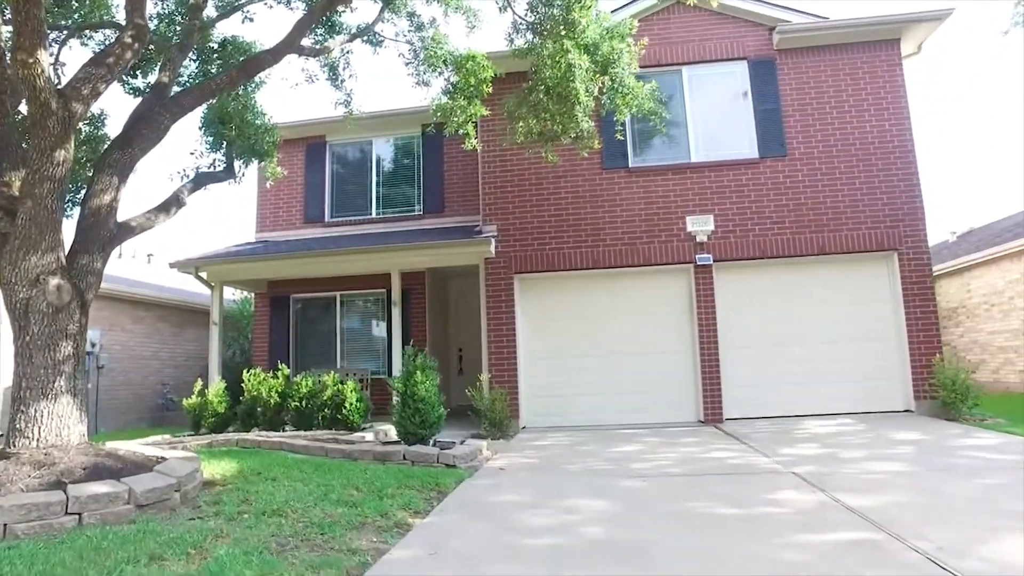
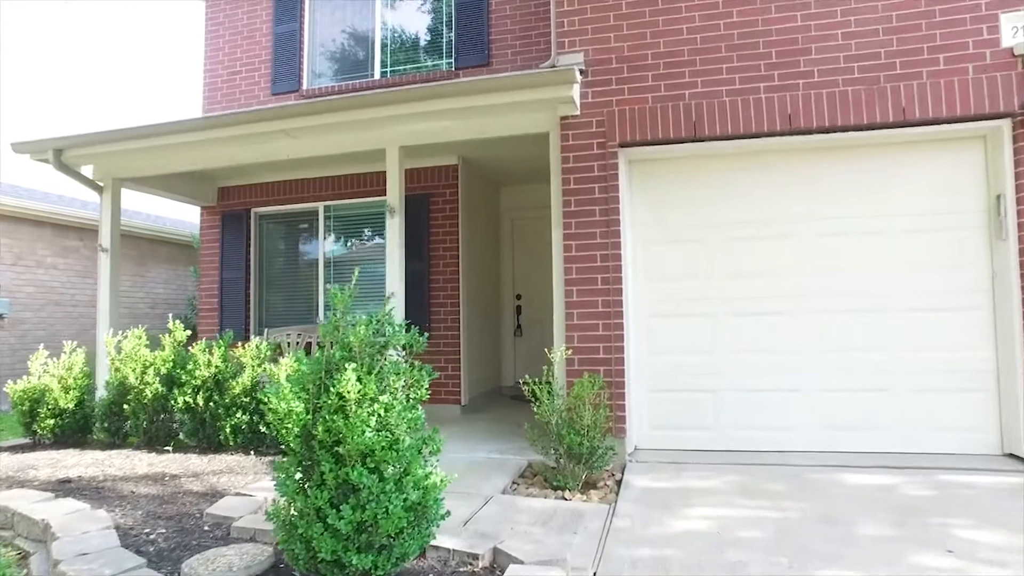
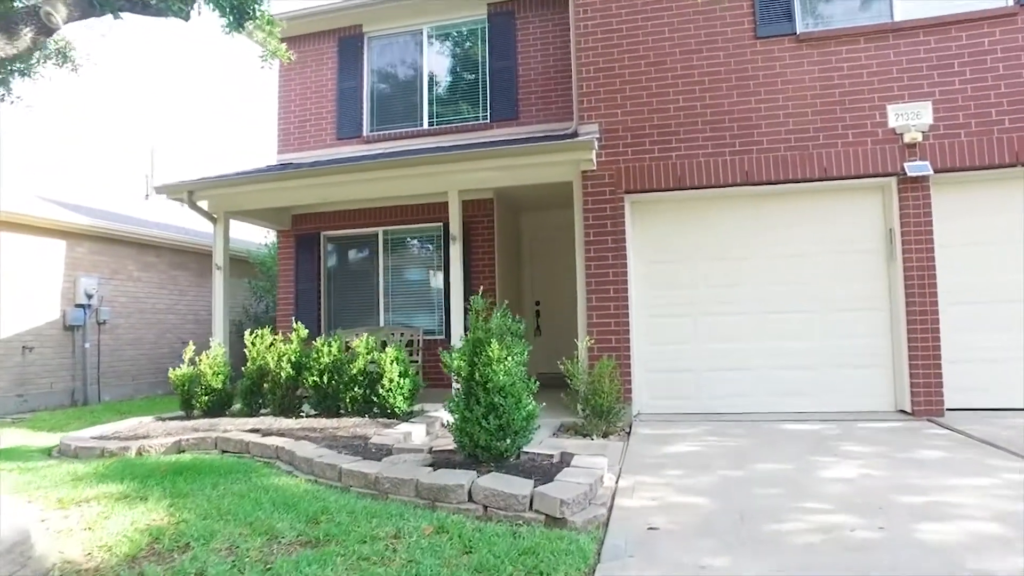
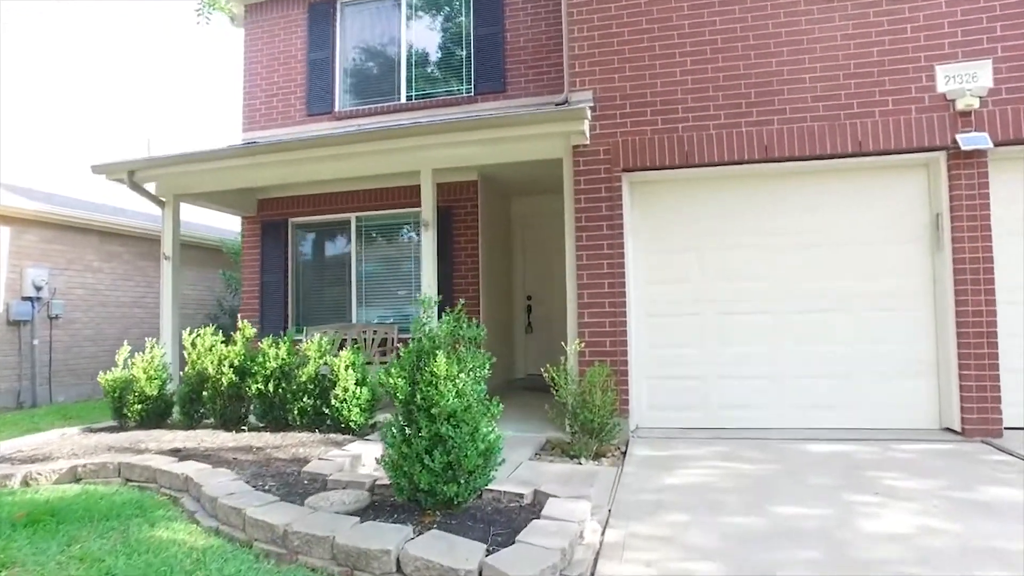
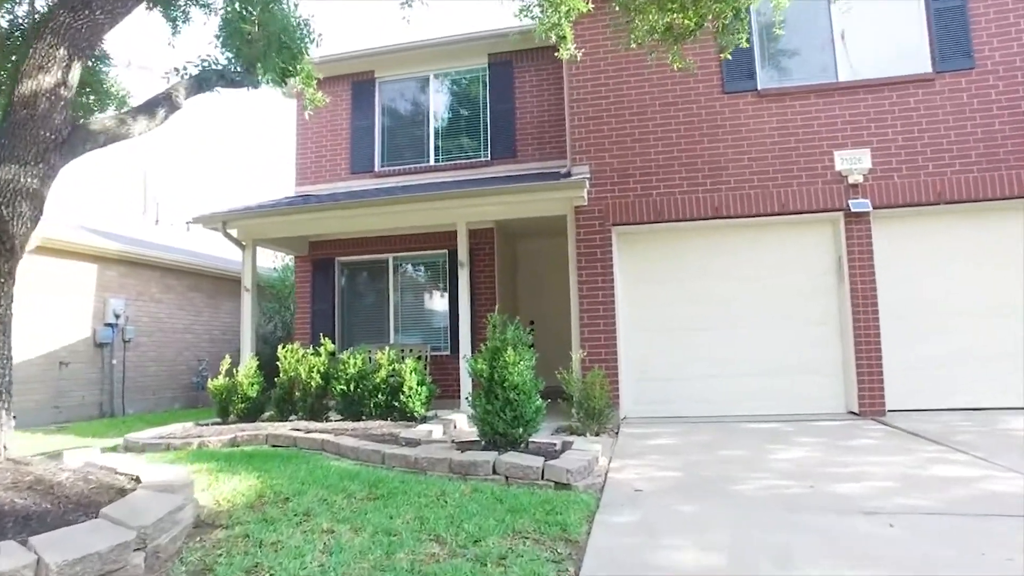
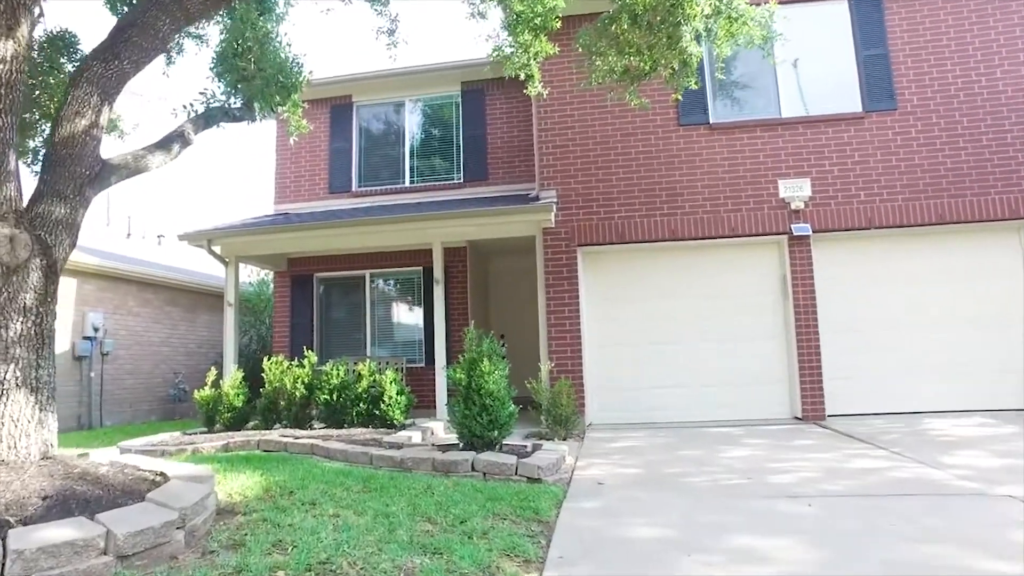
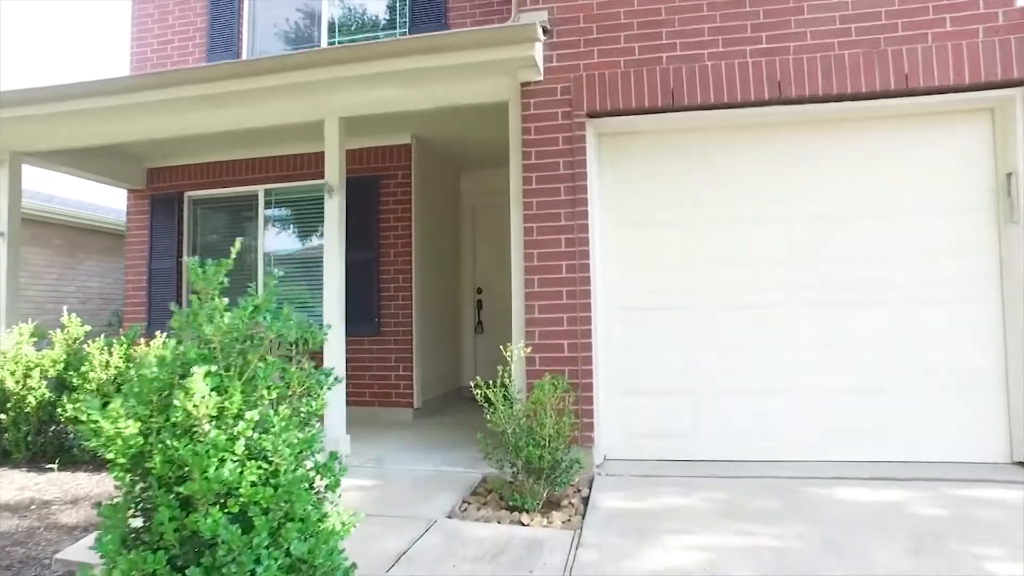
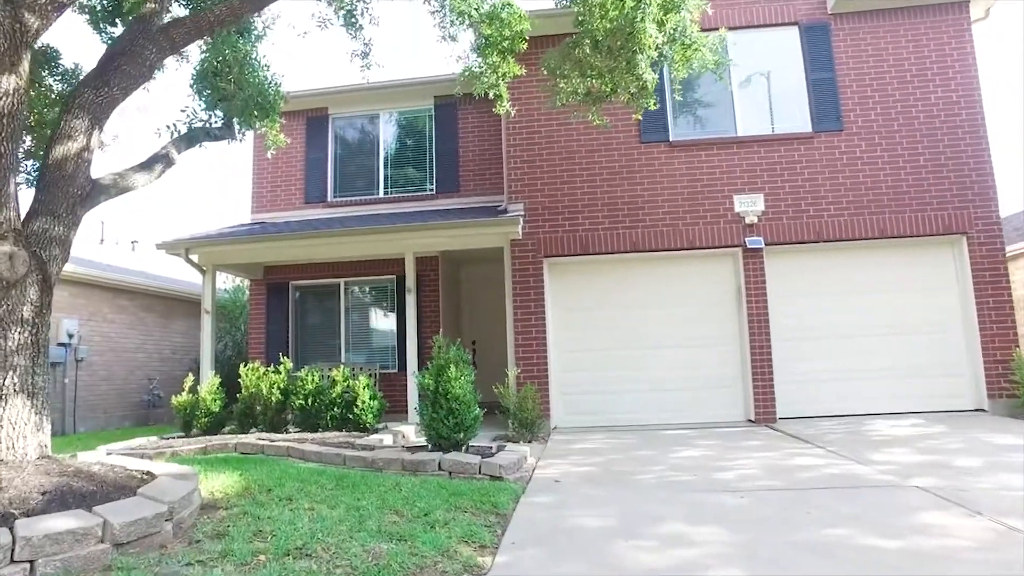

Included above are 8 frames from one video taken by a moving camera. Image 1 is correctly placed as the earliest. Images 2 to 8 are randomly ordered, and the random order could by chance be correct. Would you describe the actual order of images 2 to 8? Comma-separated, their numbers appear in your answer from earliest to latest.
8, 6, 5, 3, 4, 2, 7
